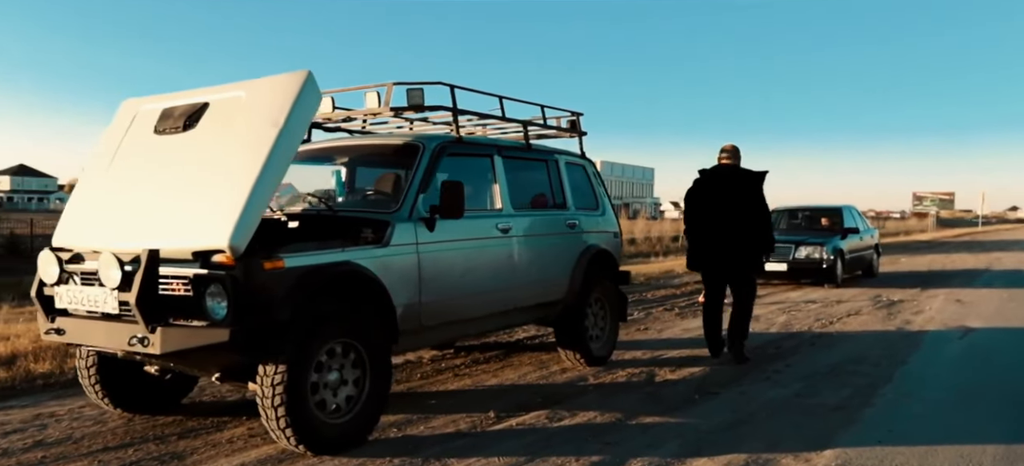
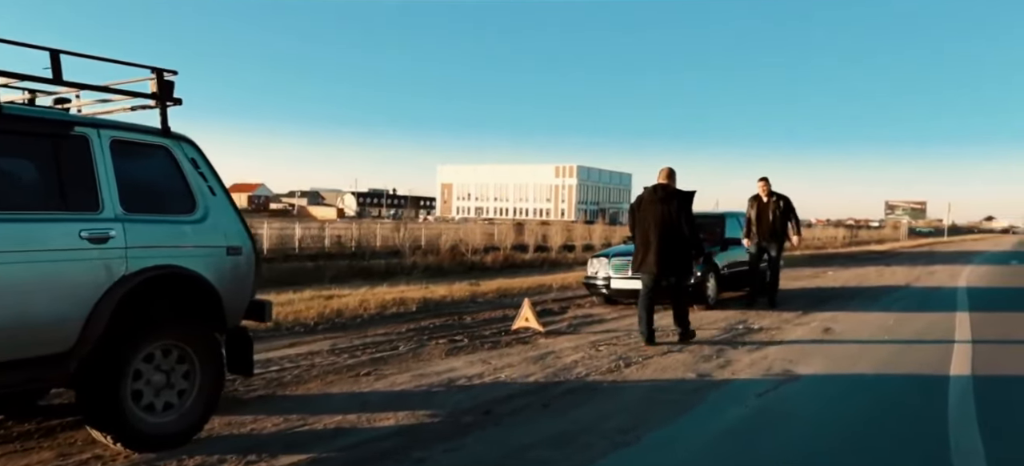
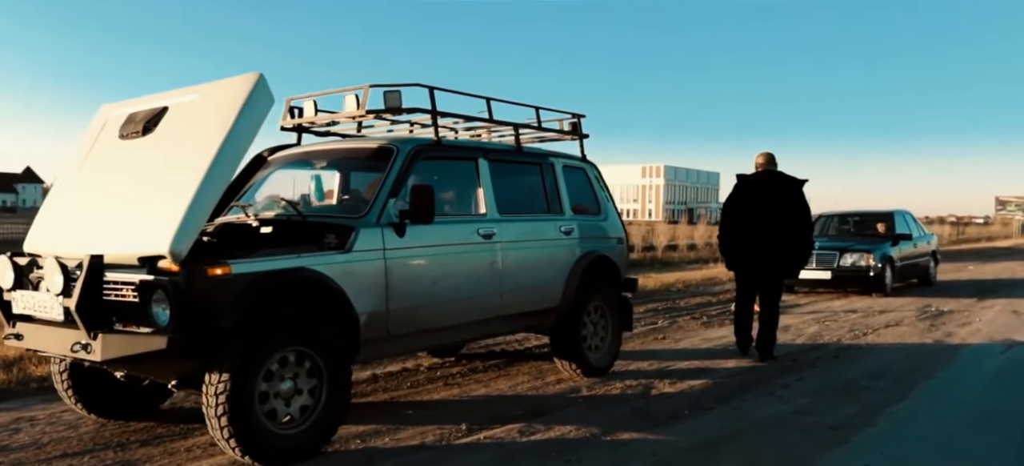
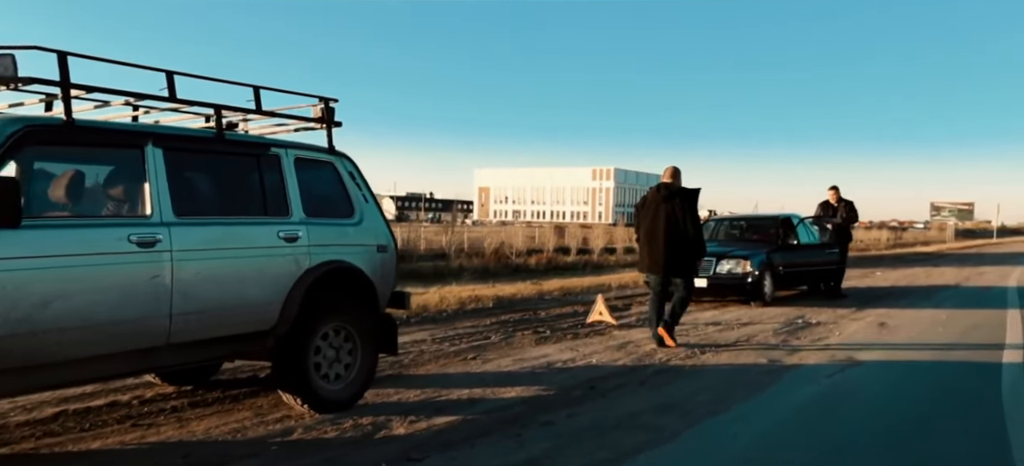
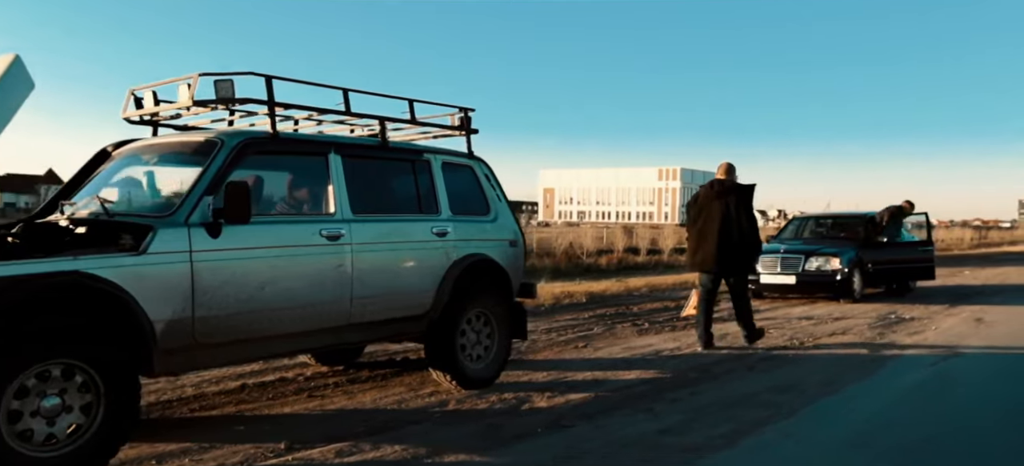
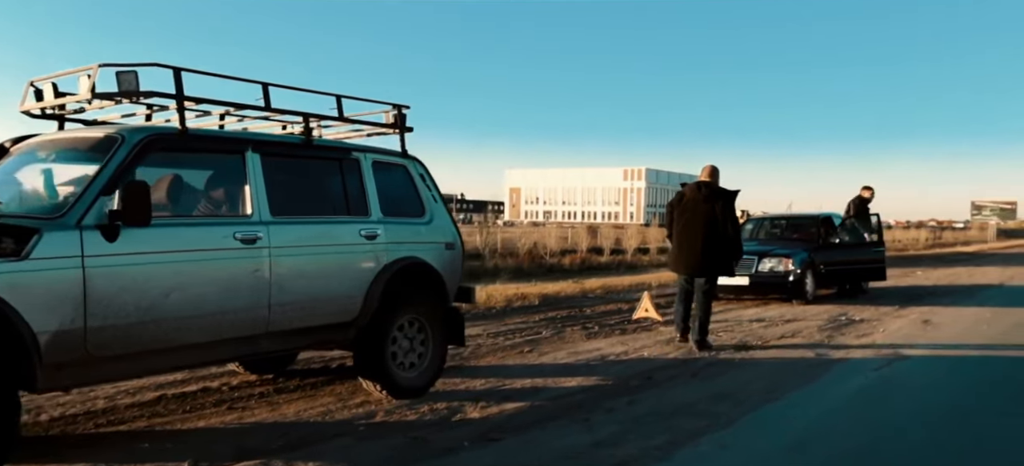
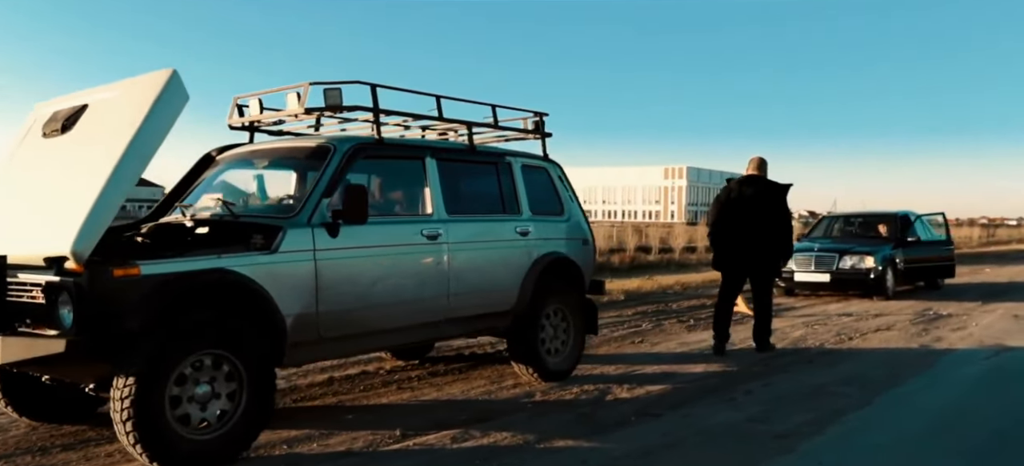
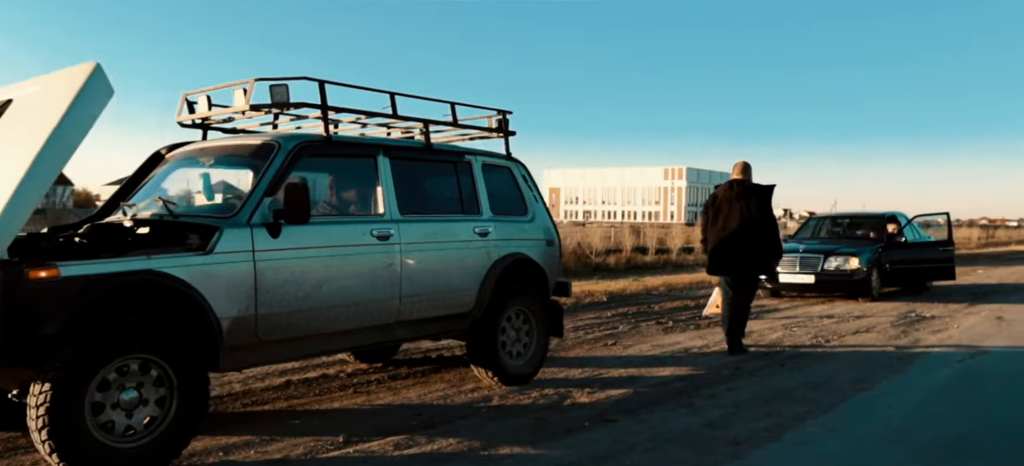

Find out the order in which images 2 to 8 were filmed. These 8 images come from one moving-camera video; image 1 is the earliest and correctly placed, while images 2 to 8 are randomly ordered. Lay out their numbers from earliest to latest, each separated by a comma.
3, 7, 8, 5, 6, 4, 2
